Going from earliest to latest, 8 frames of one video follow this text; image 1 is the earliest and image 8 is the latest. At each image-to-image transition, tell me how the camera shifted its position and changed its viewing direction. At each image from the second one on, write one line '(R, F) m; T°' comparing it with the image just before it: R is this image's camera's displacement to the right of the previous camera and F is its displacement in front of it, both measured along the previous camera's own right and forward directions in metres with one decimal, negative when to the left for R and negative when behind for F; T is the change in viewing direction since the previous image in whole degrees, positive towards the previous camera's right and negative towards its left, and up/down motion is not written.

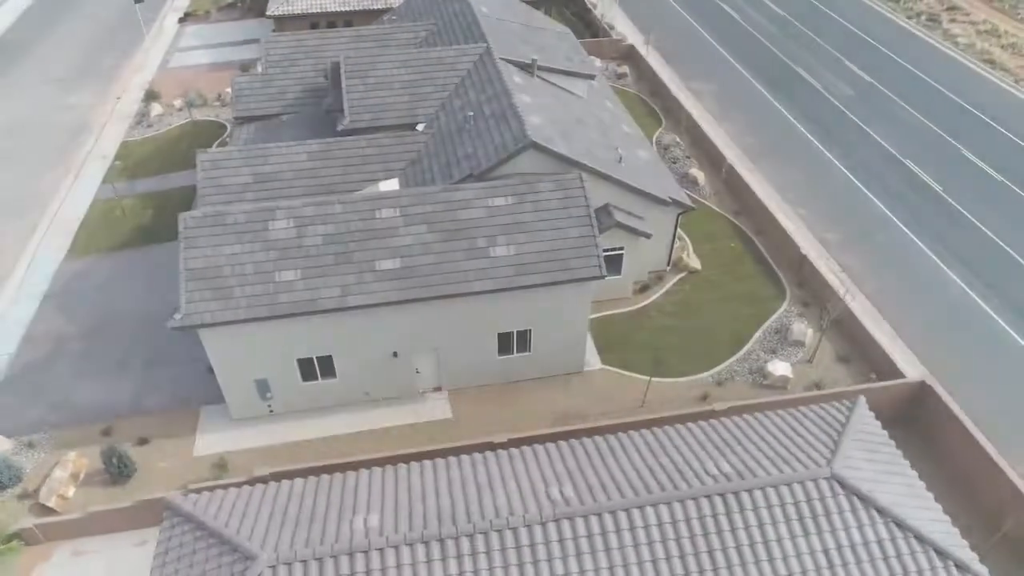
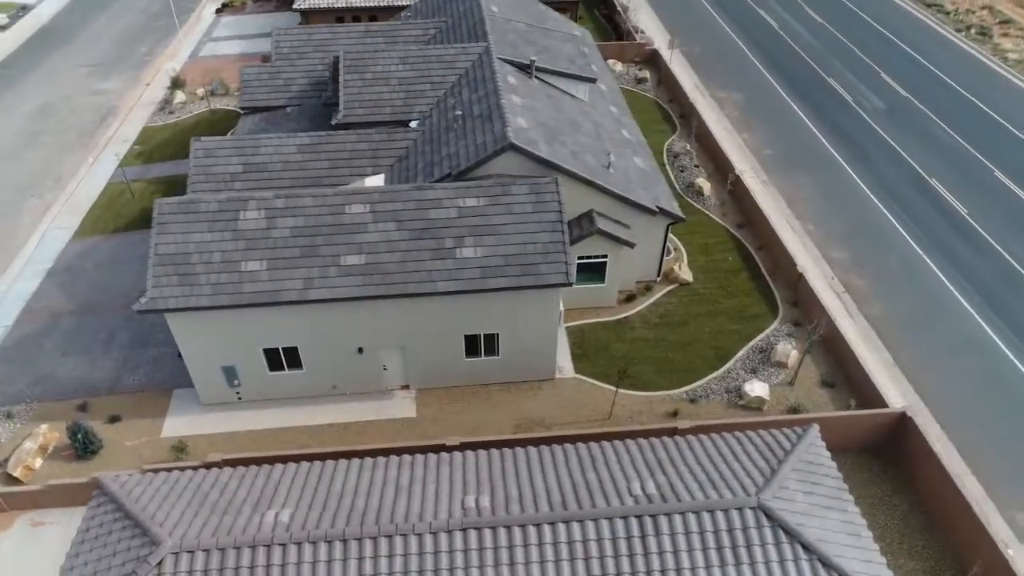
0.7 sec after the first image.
(+2.1, +0.3) m; -4°
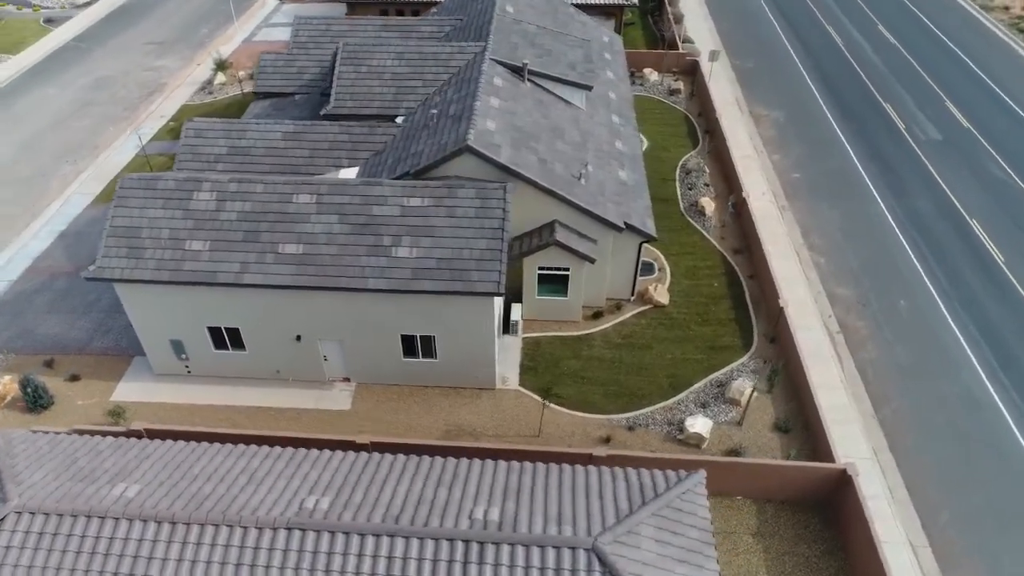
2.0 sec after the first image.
(+3.8, +0.6) m; -7°
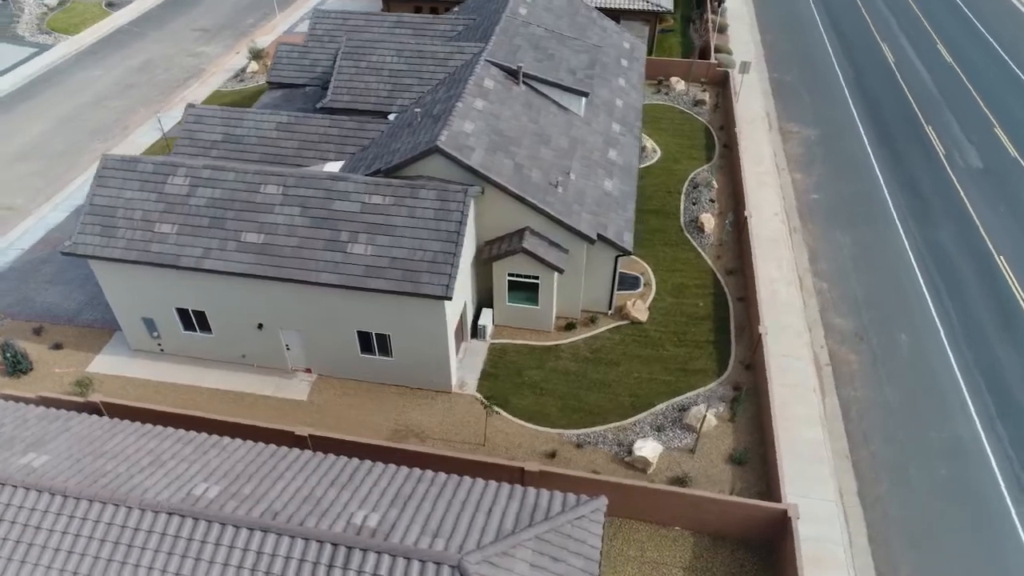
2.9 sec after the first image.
(+2.8, +0.4) m; -5°
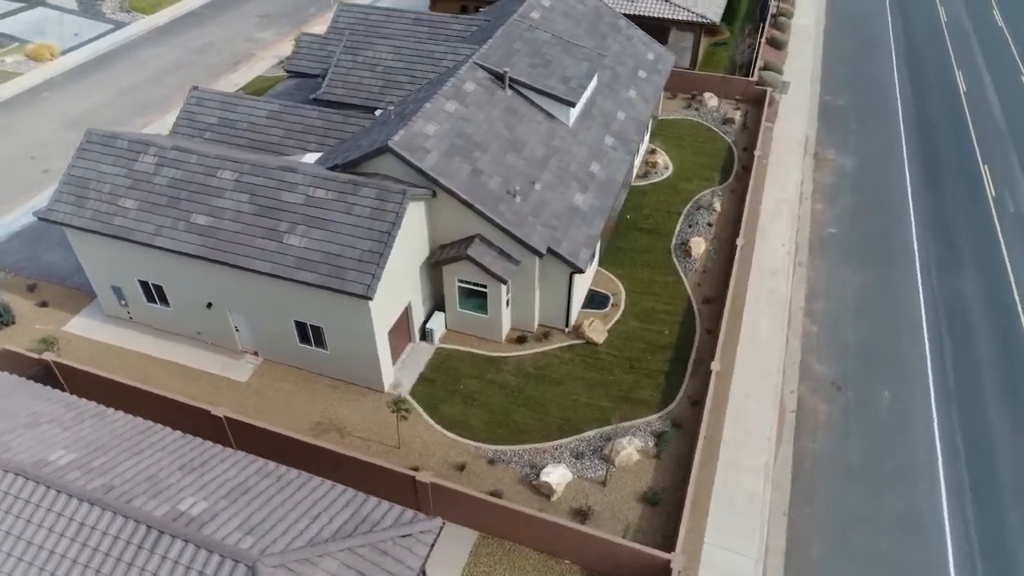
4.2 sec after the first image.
(+4.1, +0.6) m; -7°
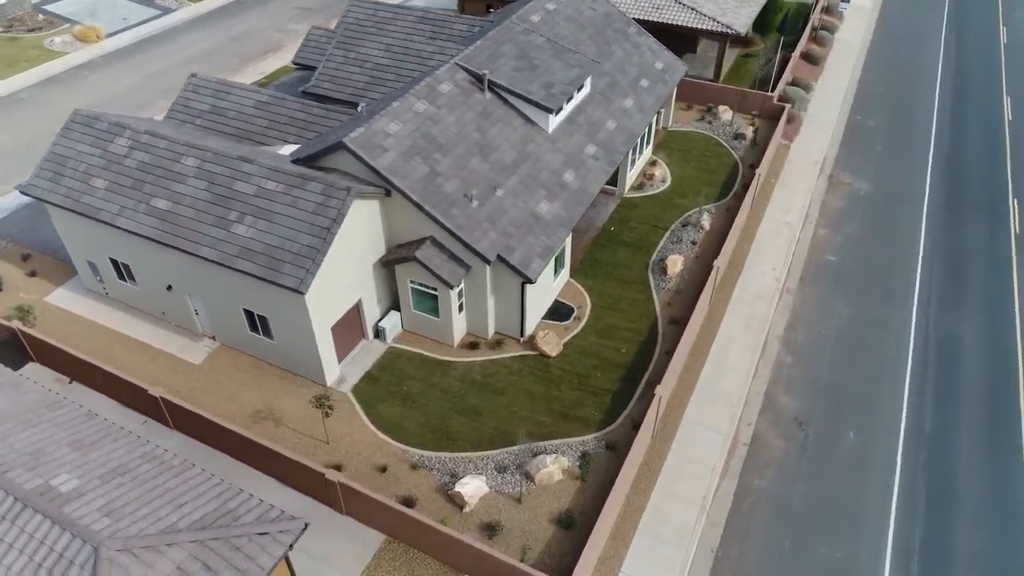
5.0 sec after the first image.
(+3.2, +0.4) m; -5°
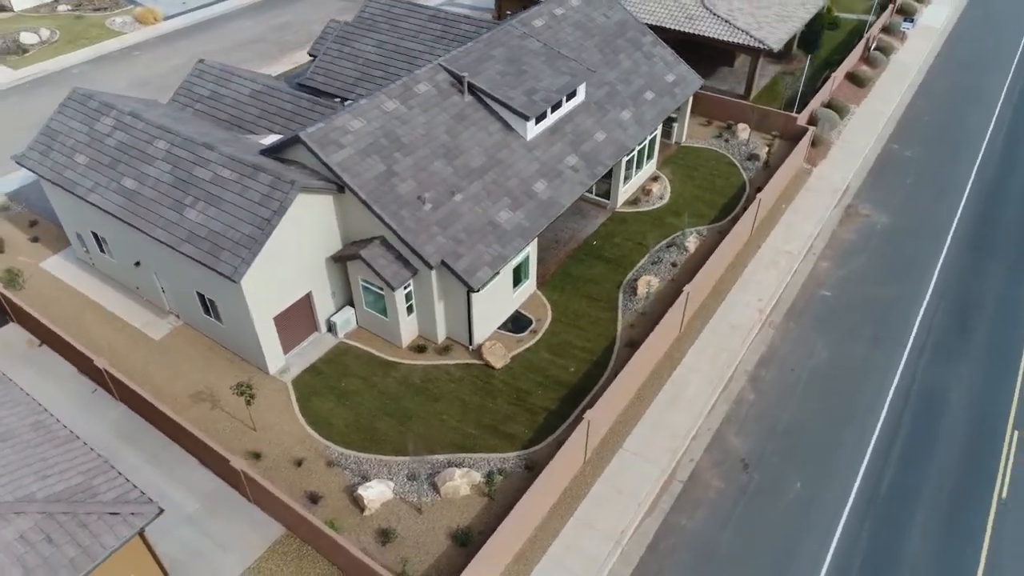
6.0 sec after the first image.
(+3.6, +0.5) m; -6°
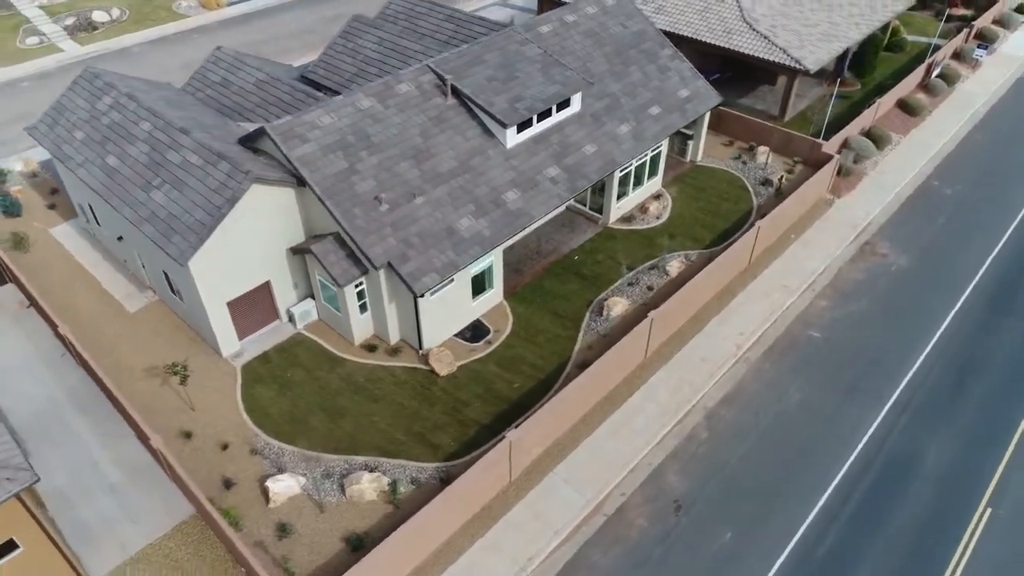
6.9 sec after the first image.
(+3.6, +0.6) m; -7°
